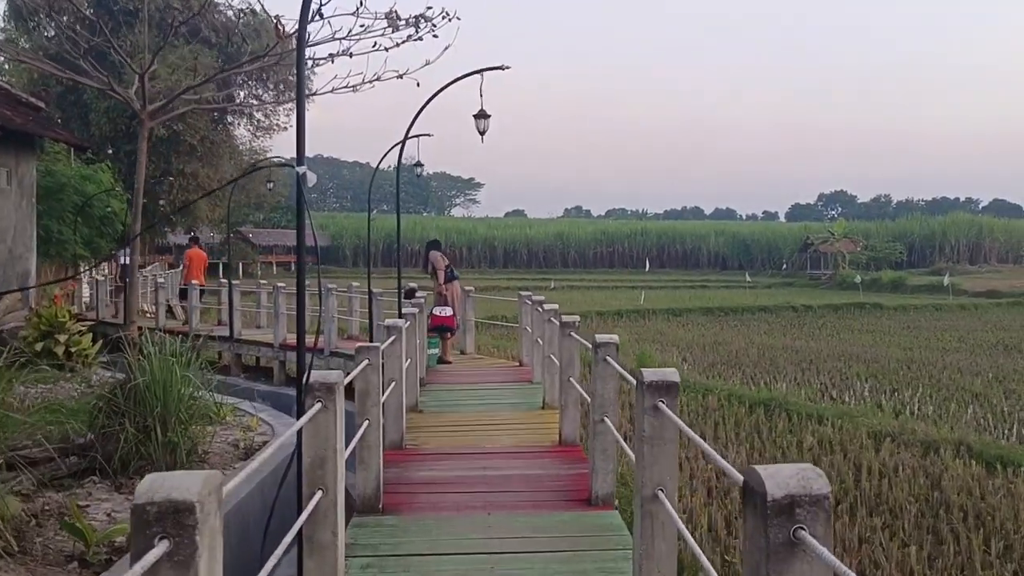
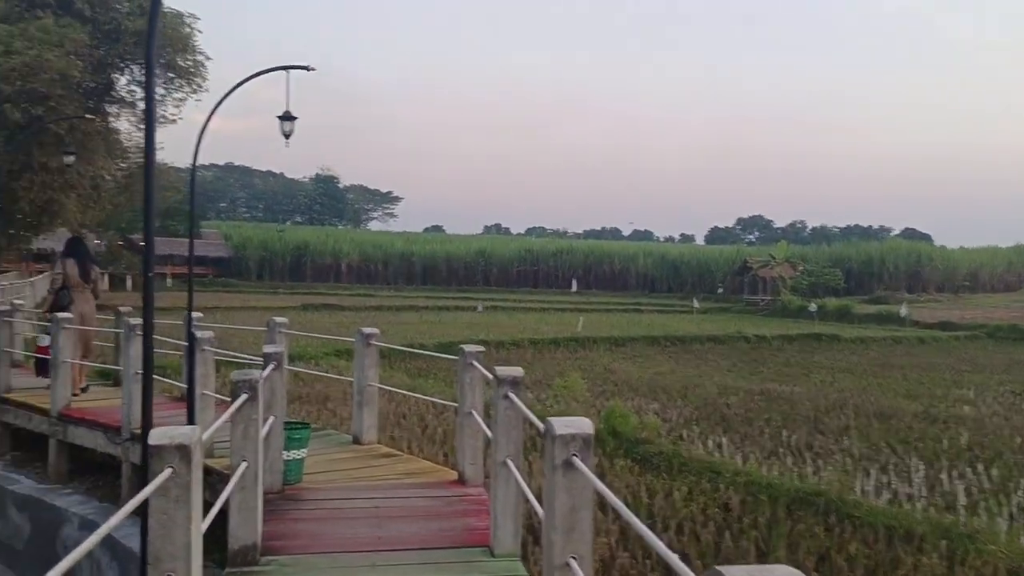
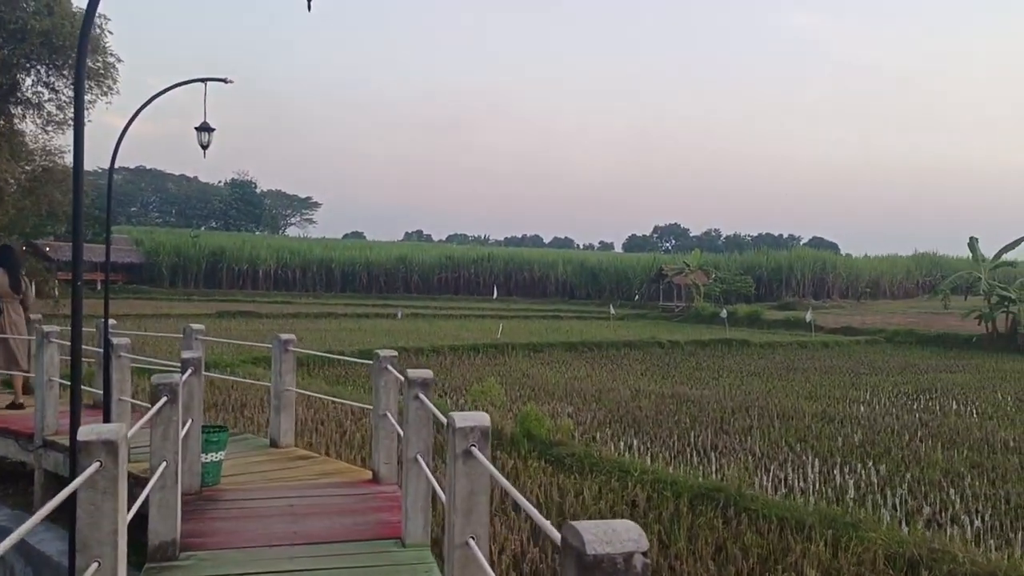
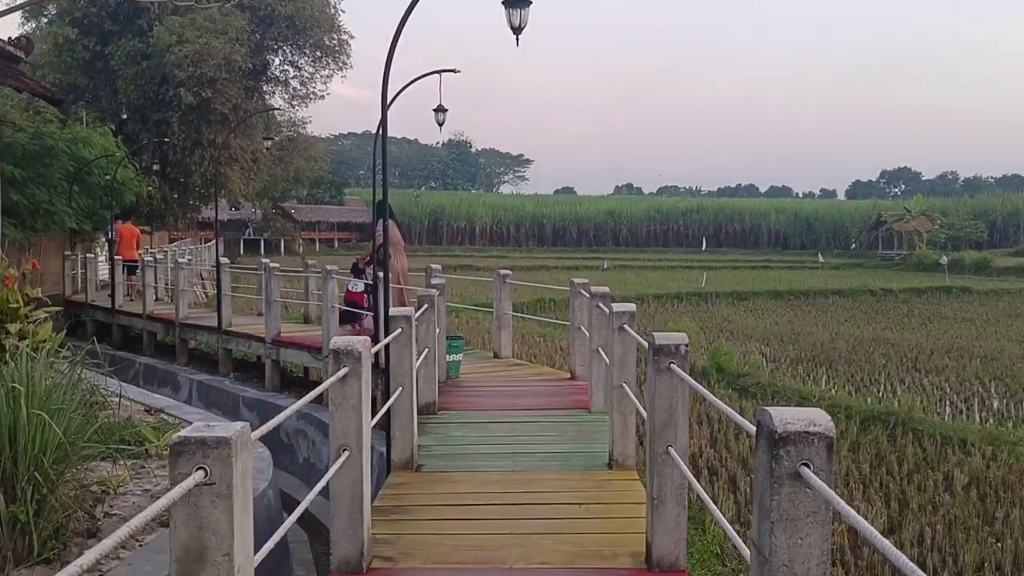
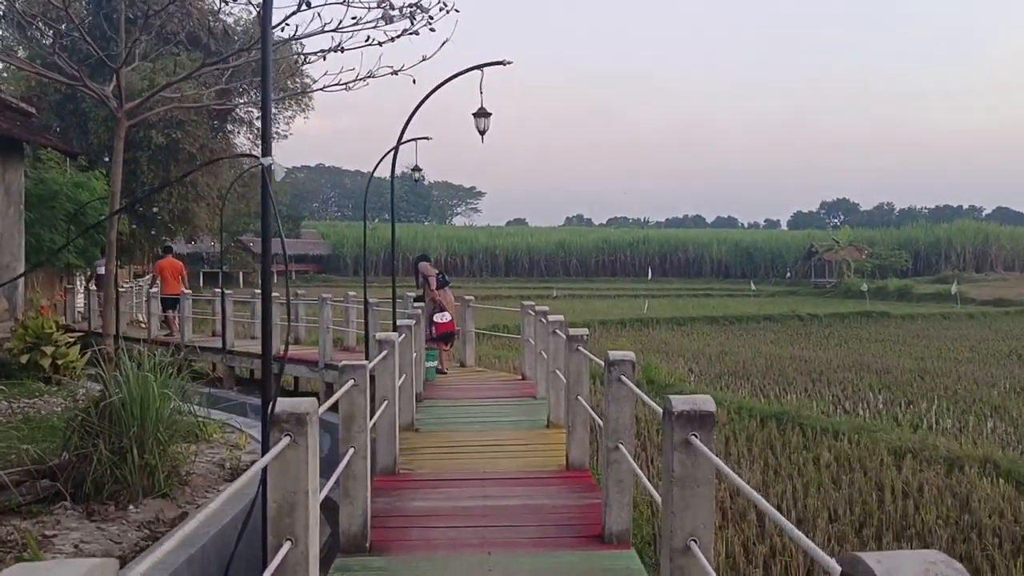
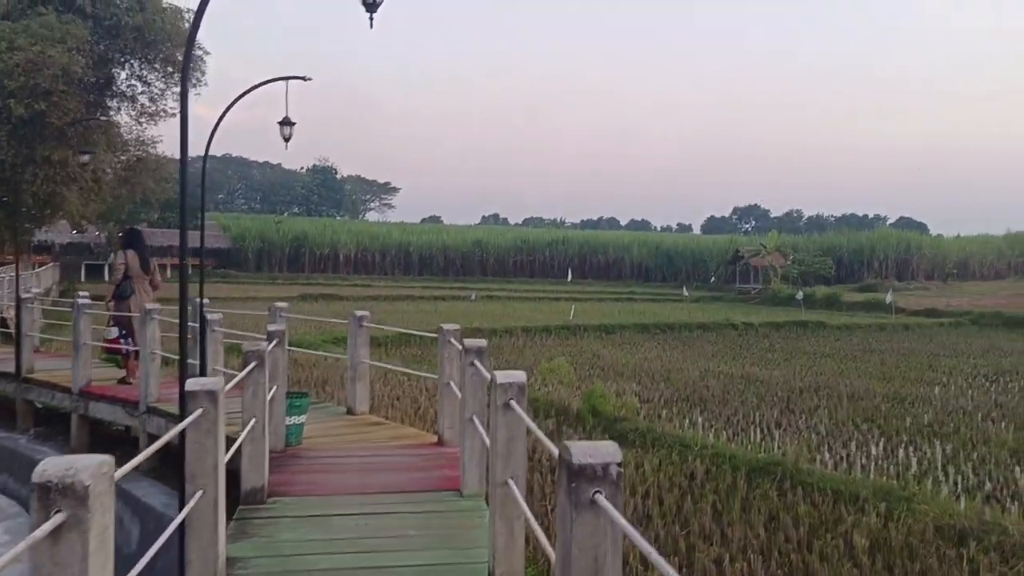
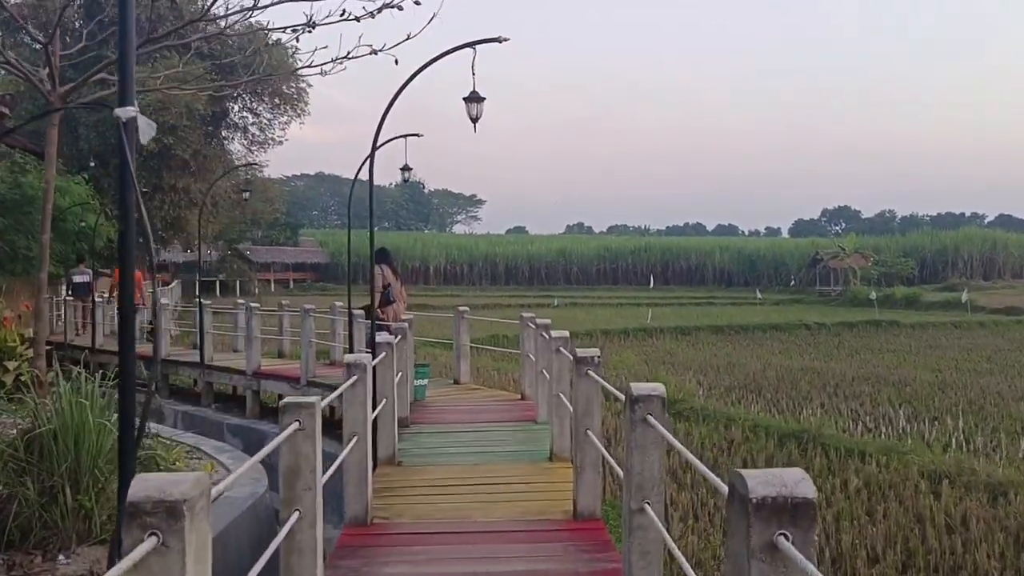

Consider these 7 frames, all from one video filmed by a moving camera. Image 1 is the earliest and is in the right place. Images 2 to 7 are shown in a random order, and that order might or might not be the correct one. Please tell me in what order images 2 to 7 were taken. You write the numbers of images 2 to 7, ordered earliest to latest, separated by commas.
5, 7, 4, 6, 3, 2
